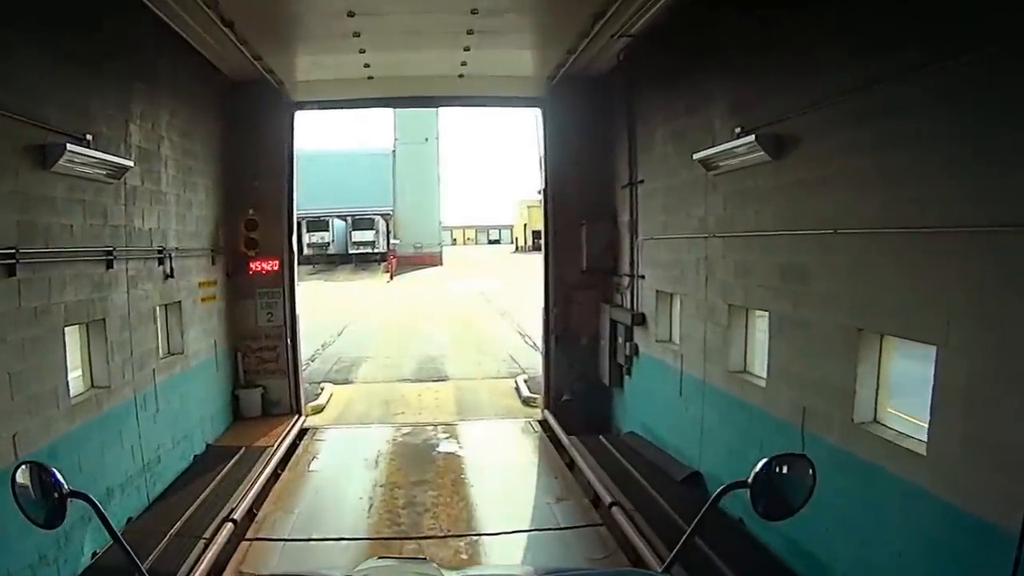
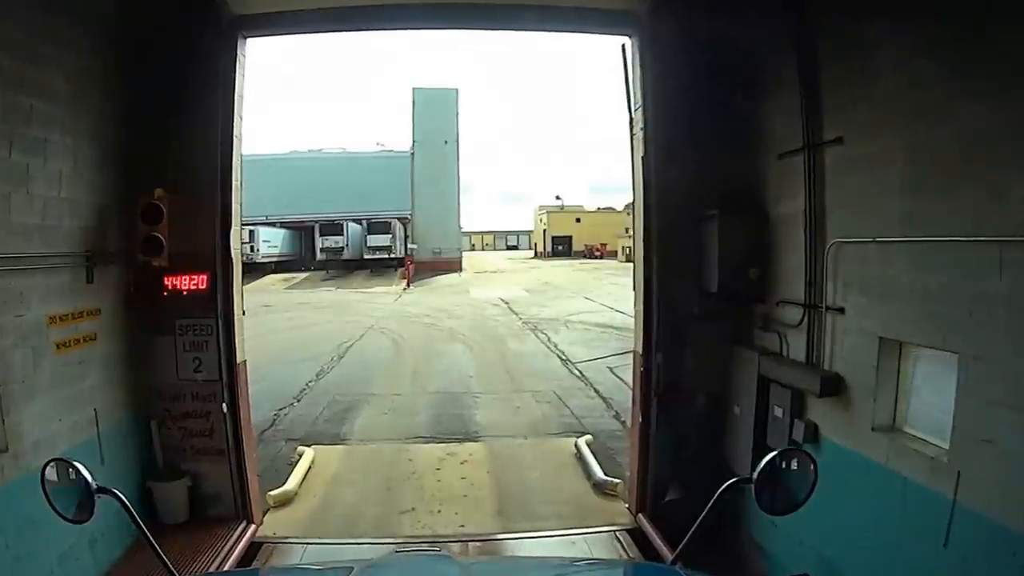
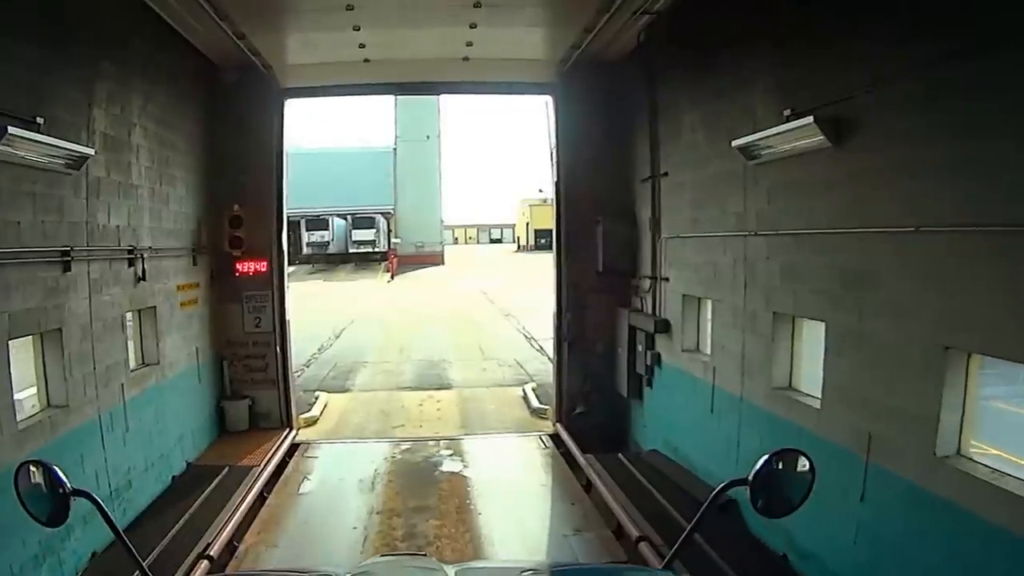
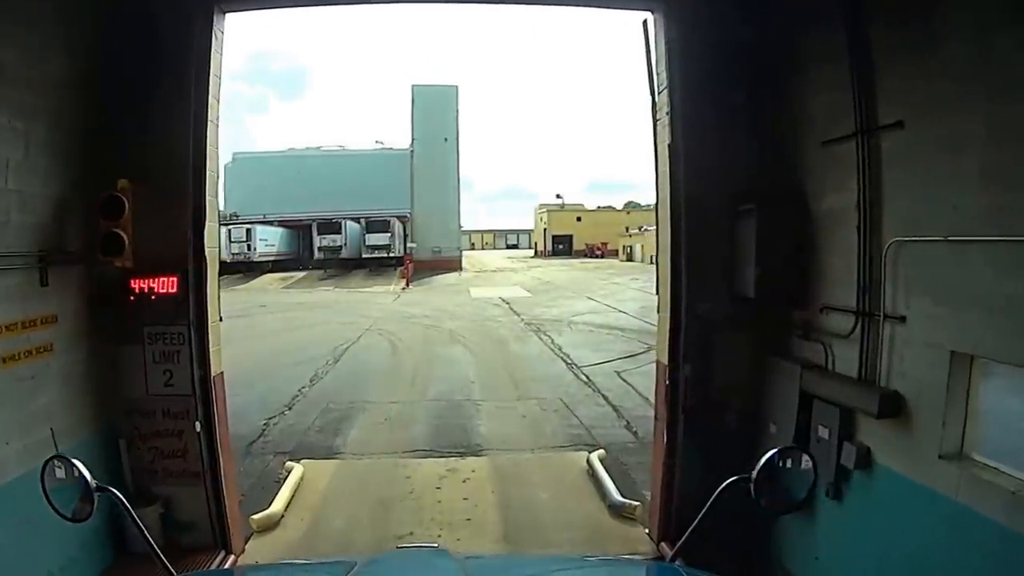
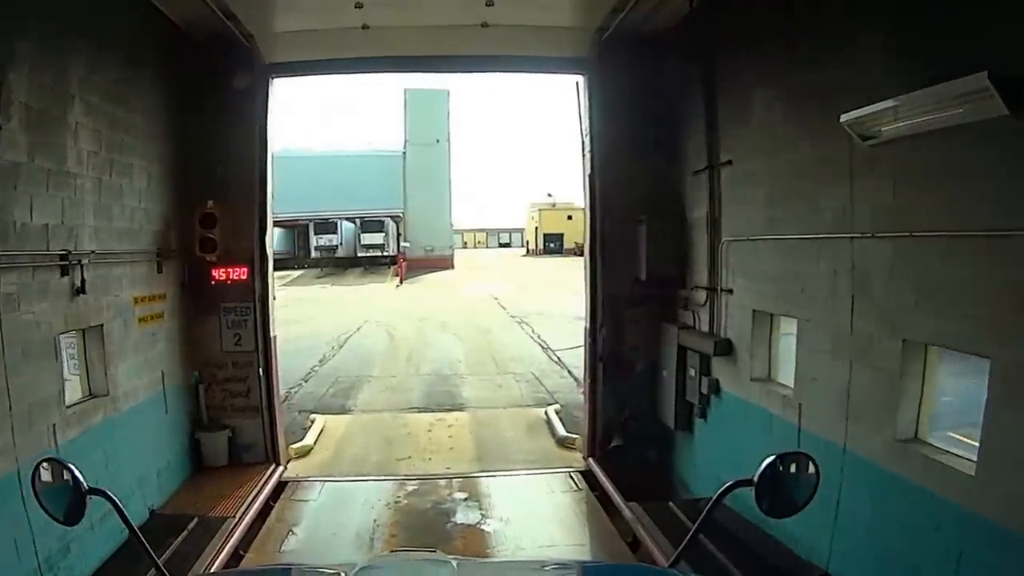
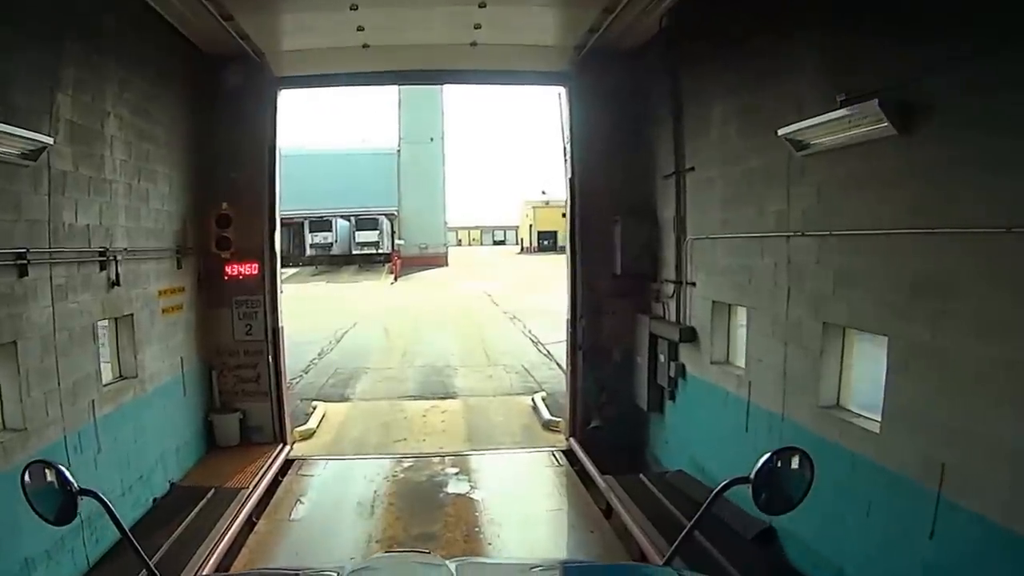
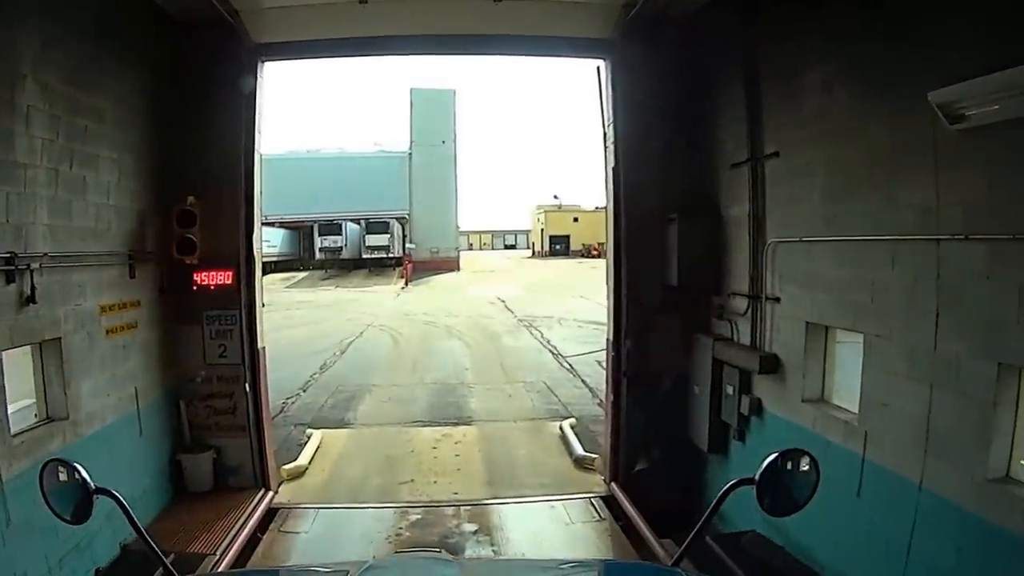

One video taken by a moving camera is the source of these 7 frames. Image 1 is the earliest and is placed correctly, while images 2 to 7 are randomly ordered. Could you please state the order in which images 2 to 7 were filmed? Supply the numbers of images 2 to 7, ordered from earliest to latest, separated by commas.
3, 6, 5, 7, 2, 4
